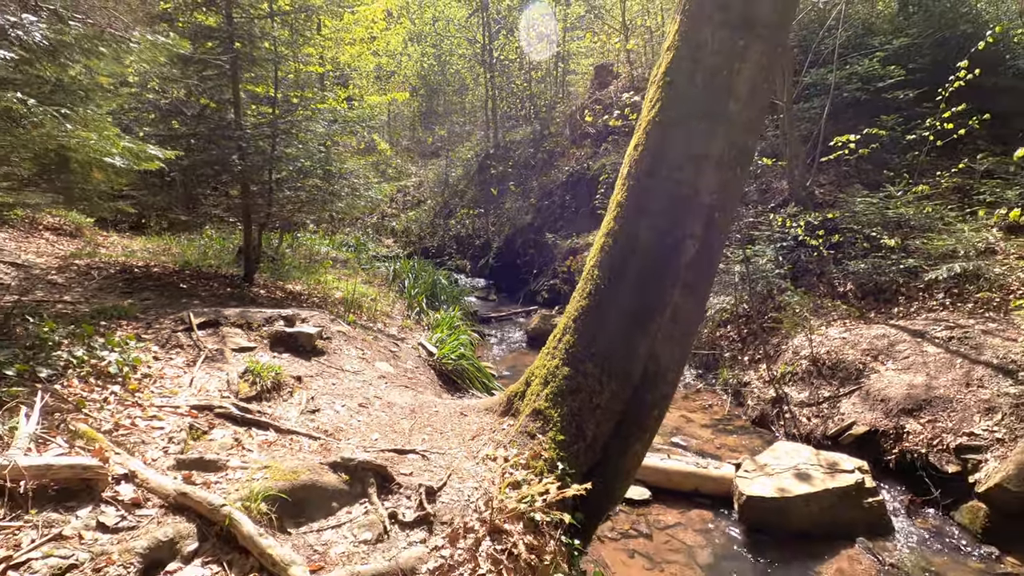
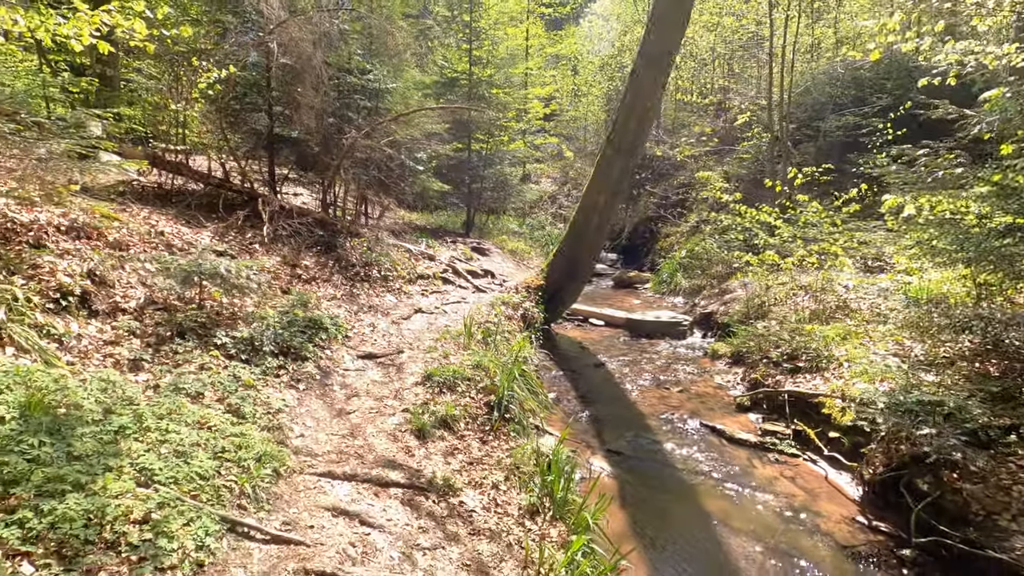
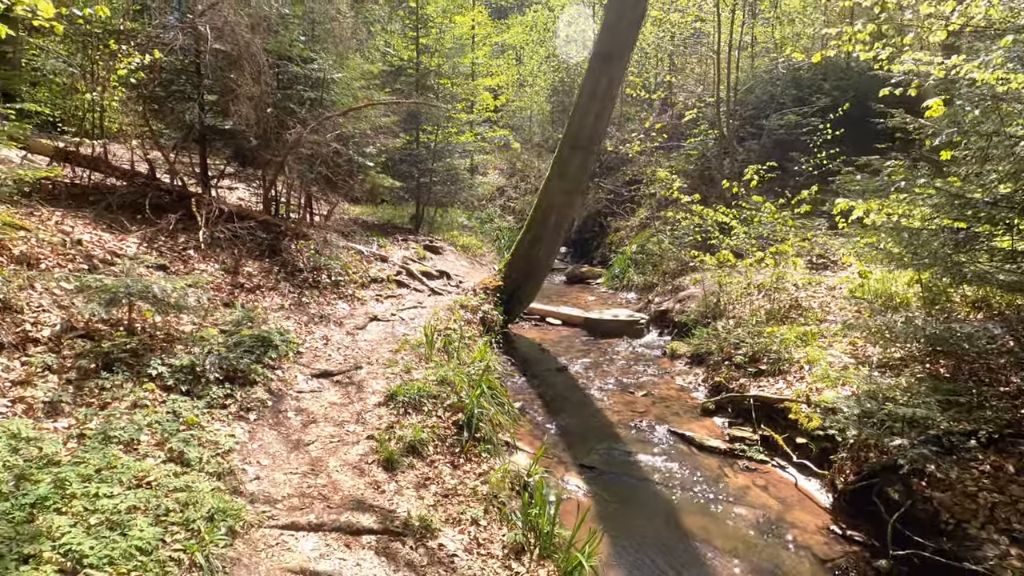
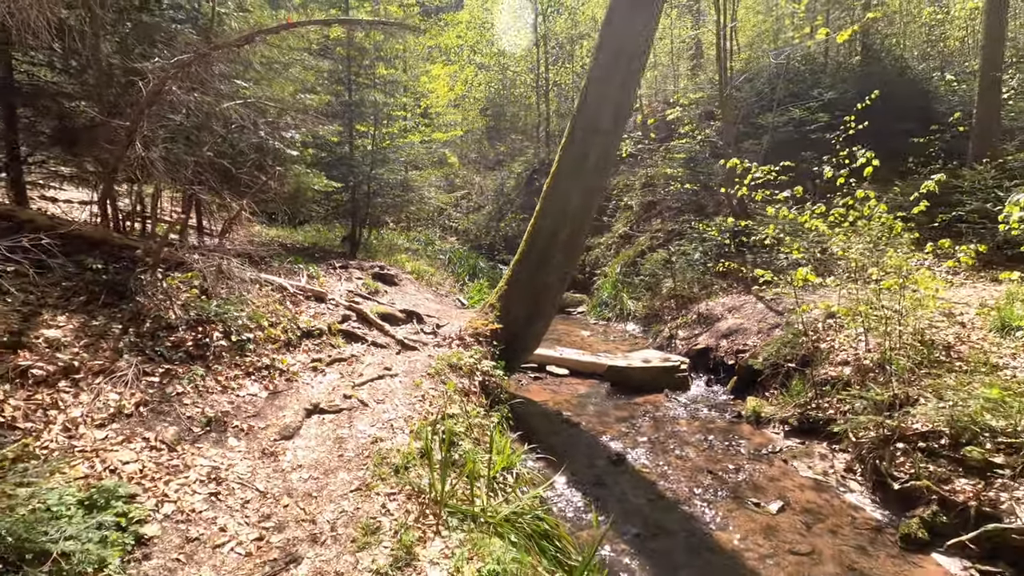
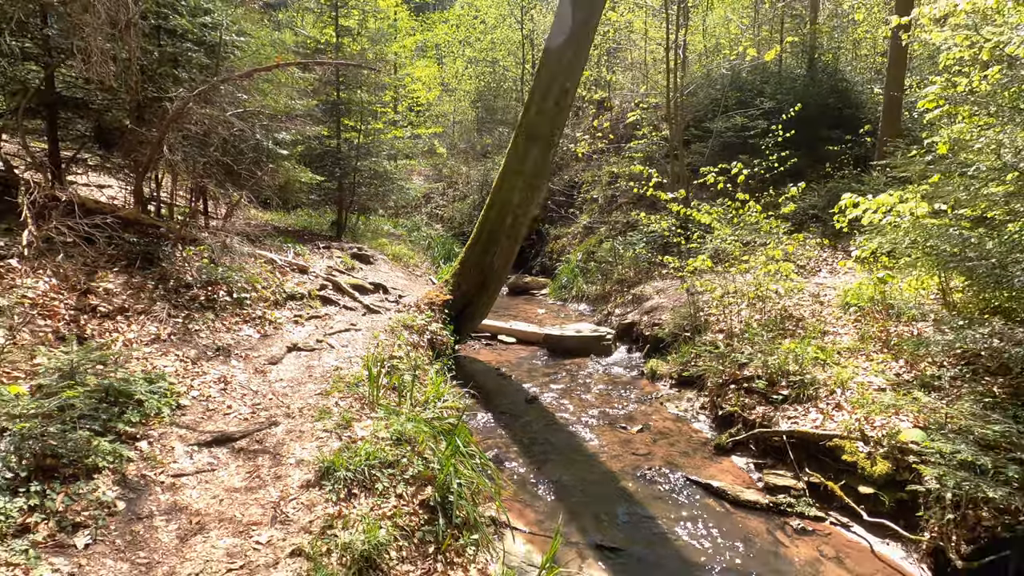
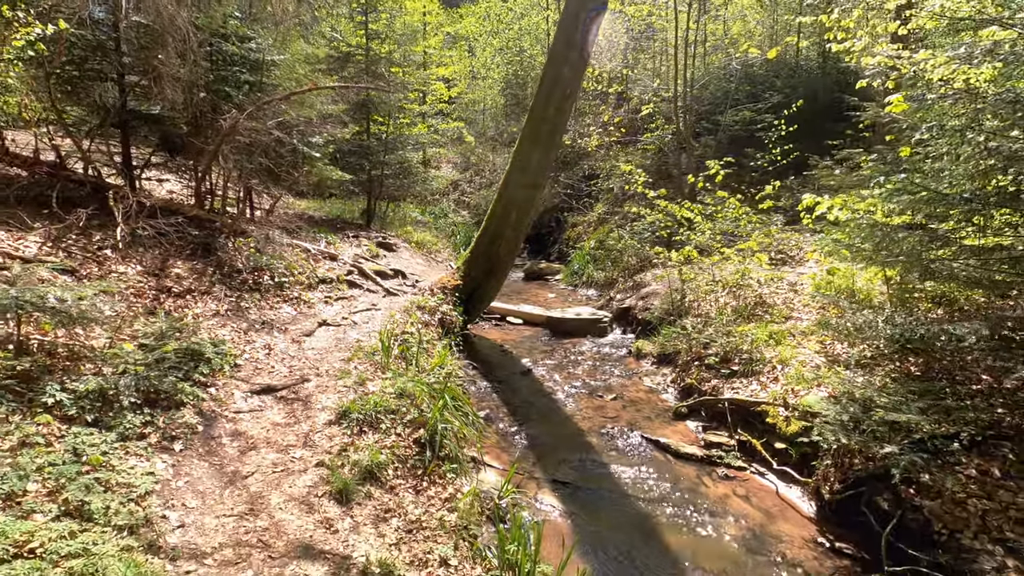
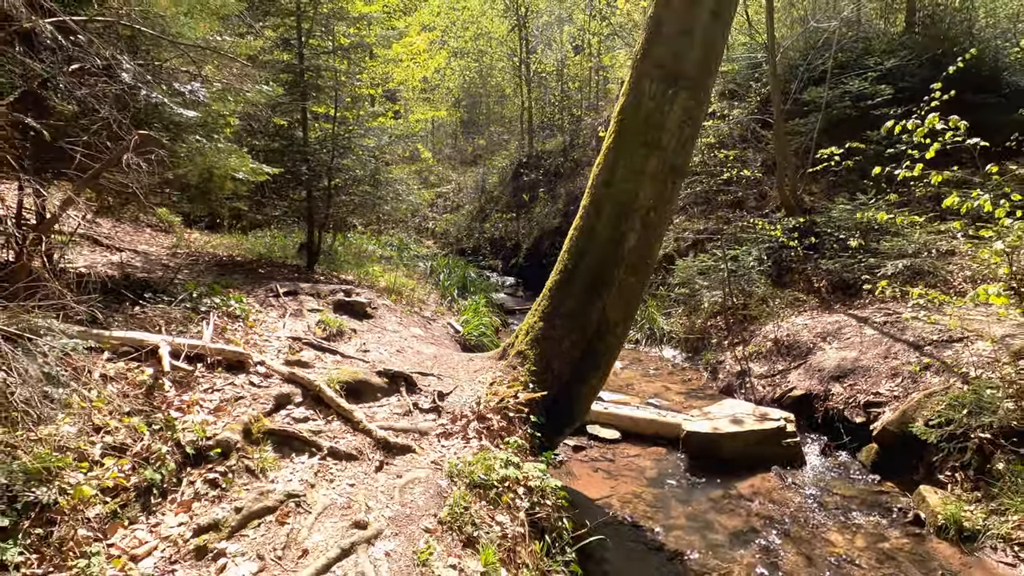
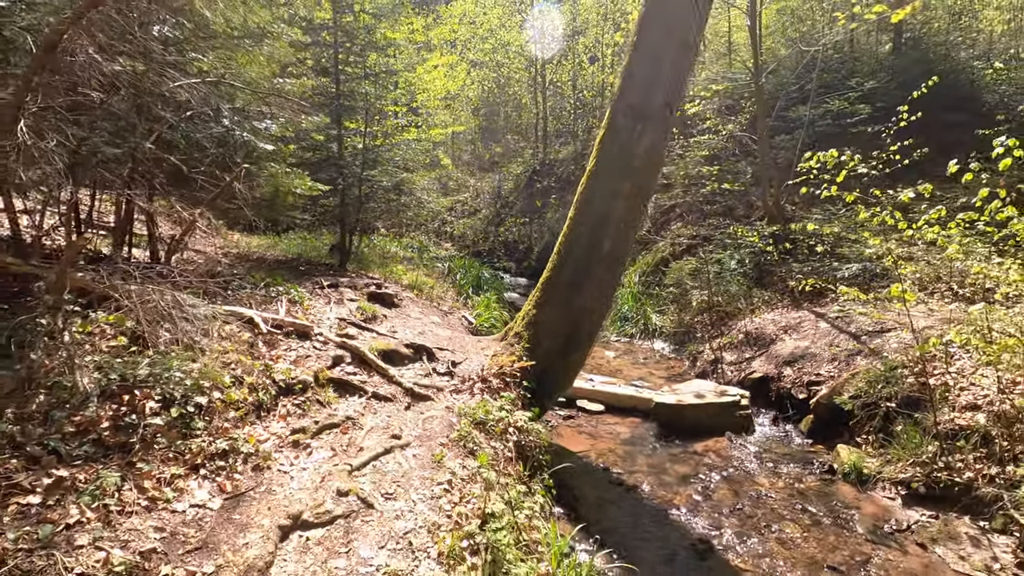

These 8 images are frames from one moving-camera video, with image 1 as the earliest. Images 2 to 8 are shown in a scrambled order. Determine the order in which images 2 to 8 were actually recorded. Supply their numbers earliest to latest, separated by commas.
7, 8, 4, 5, 6, 3, 2
